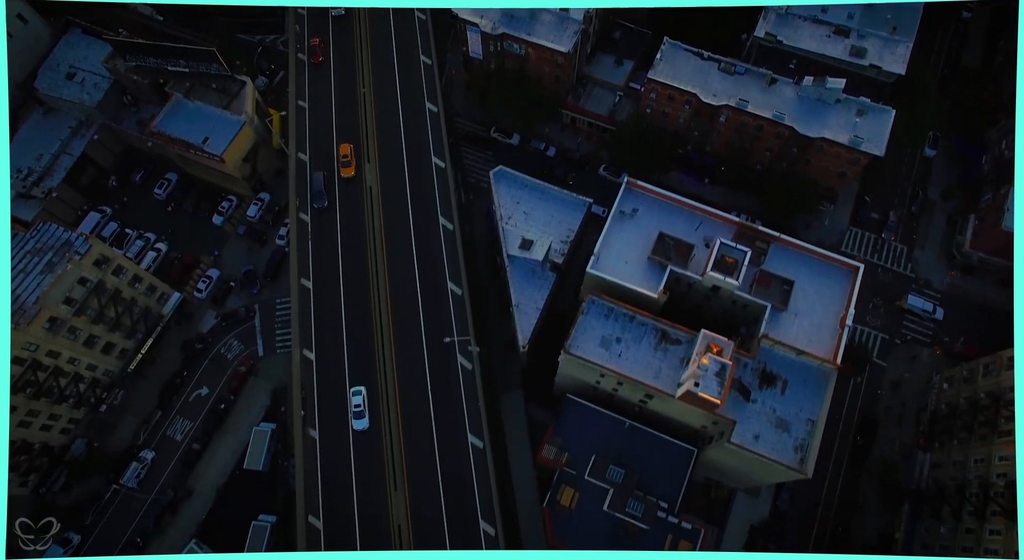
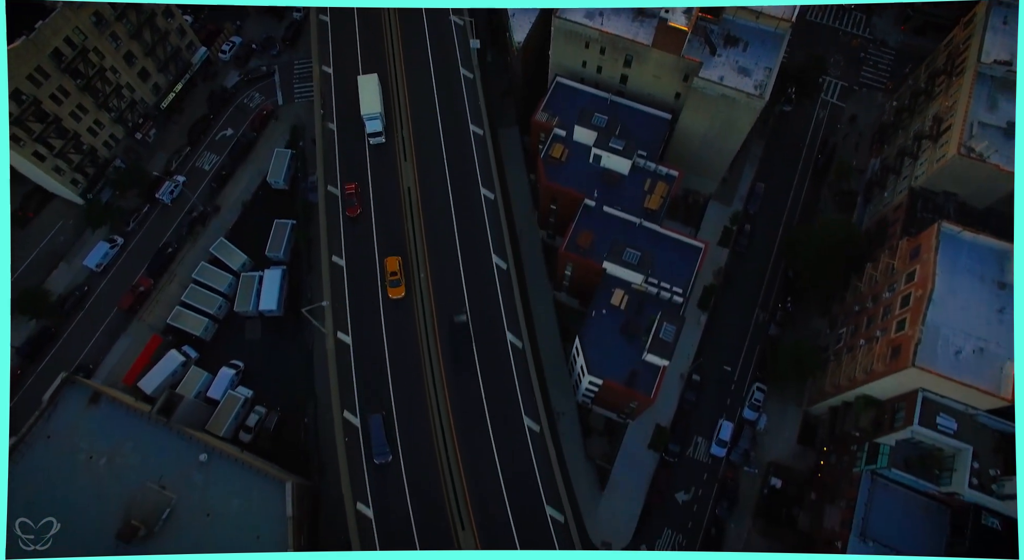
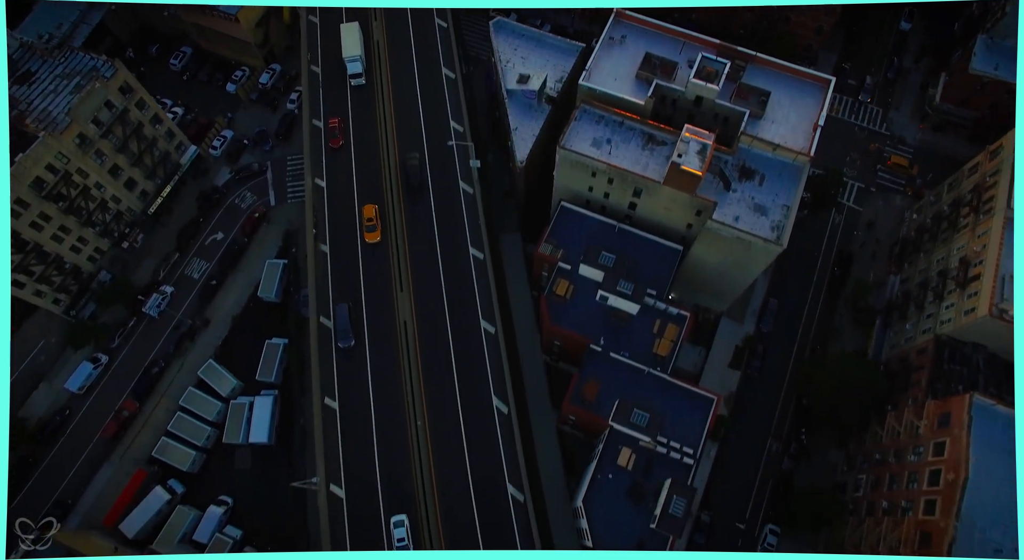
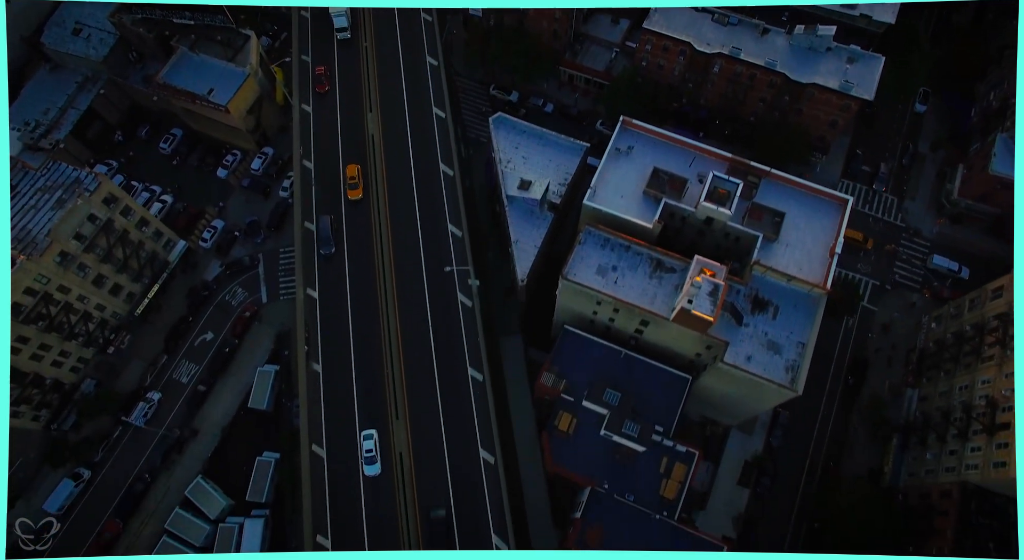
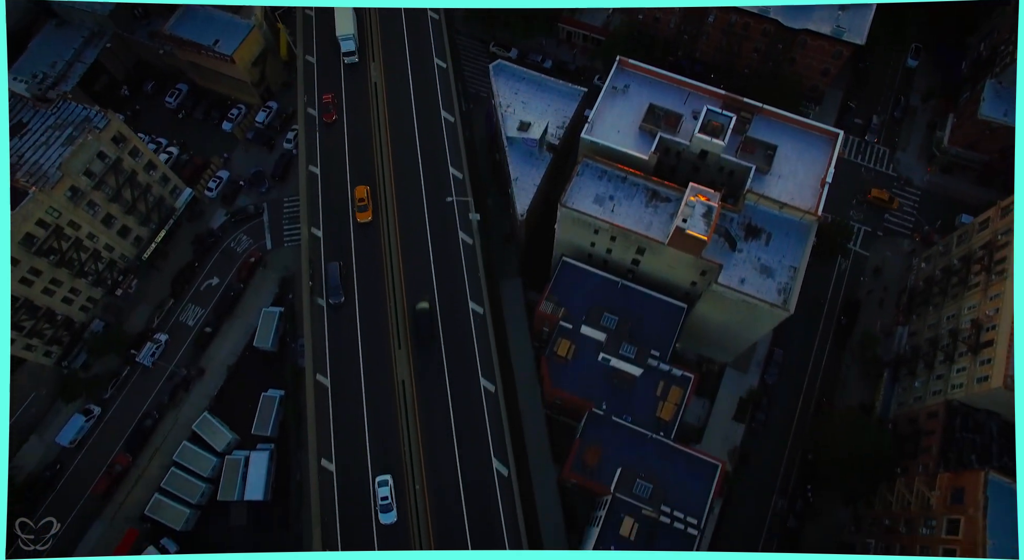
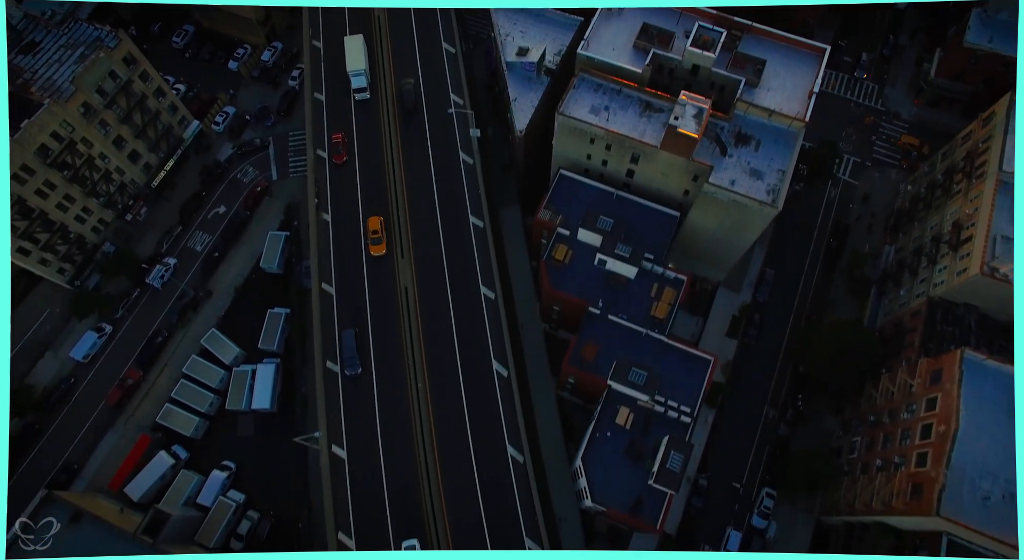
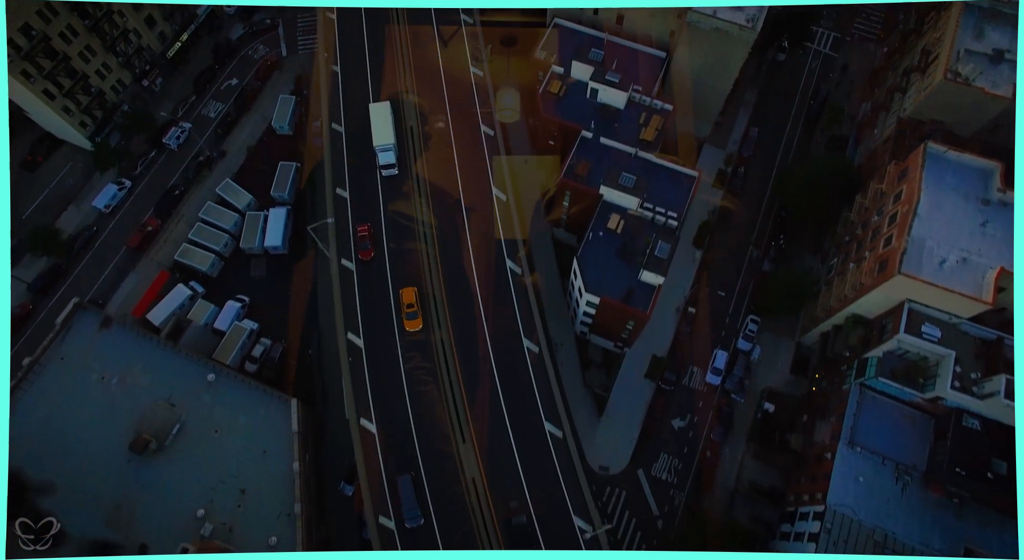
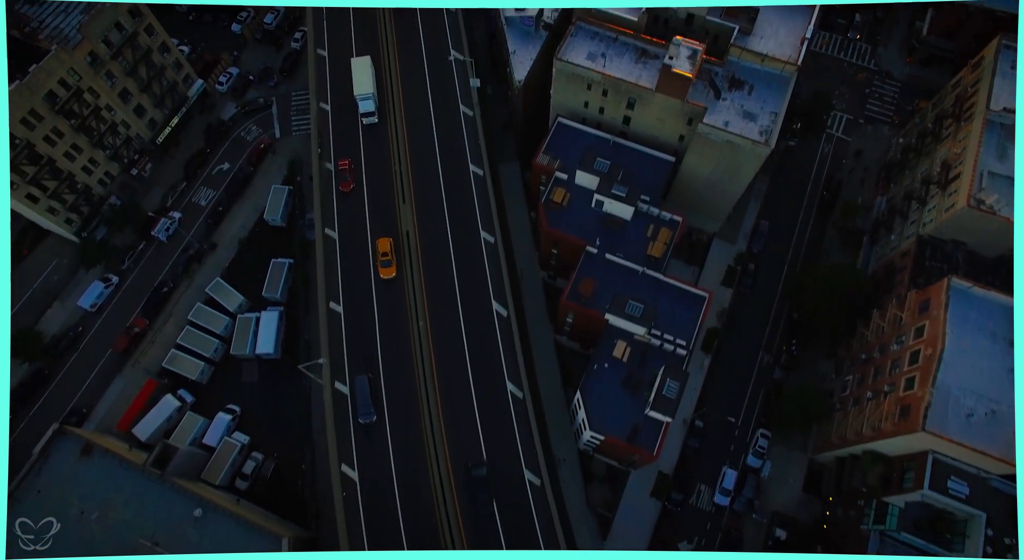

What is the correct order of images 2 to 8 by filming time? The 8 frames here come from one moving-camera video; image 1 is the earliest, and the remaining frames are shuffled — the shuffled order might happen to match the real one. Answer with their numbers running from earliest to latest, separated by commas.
4, 5, 3, 6, 8, 2, 7
